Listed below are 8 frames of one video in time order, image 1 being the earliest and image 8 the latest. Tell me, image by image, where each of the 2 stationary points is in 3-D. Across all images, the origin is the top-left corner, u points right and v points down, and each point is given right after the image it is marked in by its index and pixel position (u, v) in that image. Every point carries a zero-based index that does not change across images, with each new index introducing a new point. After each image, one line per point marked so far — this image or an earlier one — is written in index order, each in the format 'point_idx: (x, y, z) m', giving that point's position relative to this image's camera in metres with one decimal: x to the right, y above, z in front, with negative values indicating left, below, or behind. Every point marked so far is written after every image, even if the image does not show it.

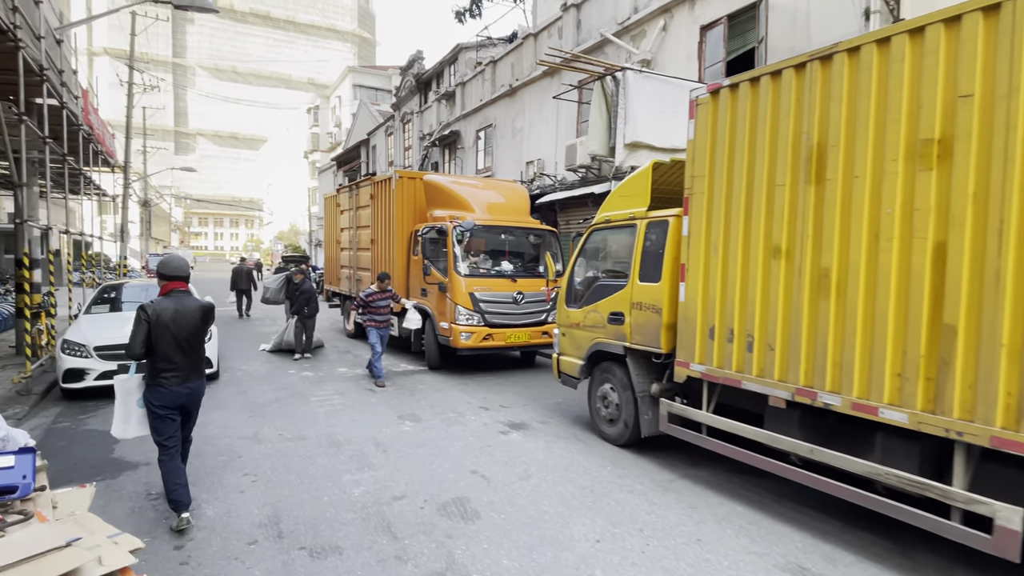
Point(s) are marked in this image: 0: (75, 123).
0: (-9.0, +3.4, +11.9) m
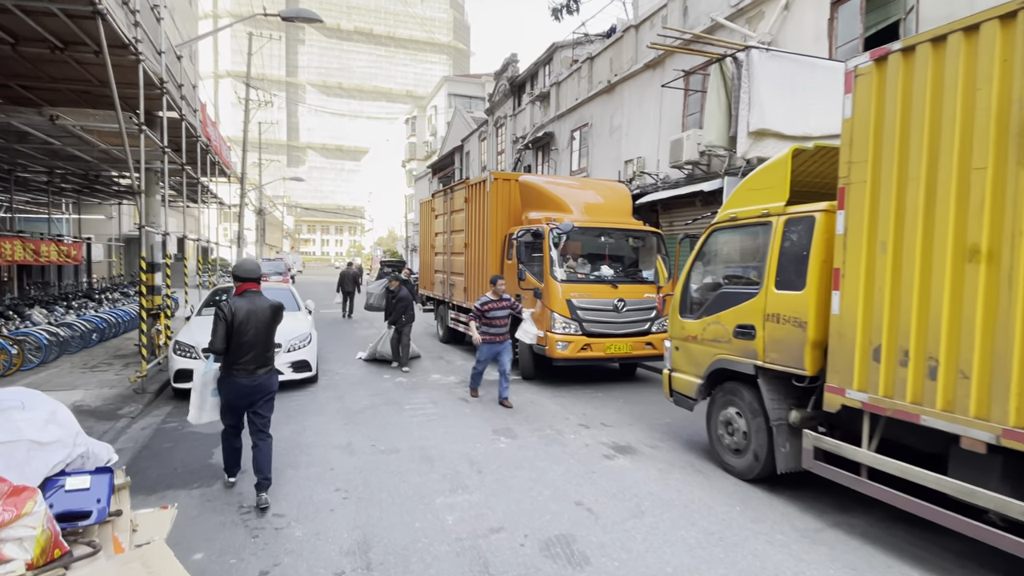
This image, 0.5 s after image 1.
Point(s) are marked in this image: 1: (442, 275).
0: (-7.0, +3.3, +12.6) m
1: (-1.6, +0.3, +13.0) m
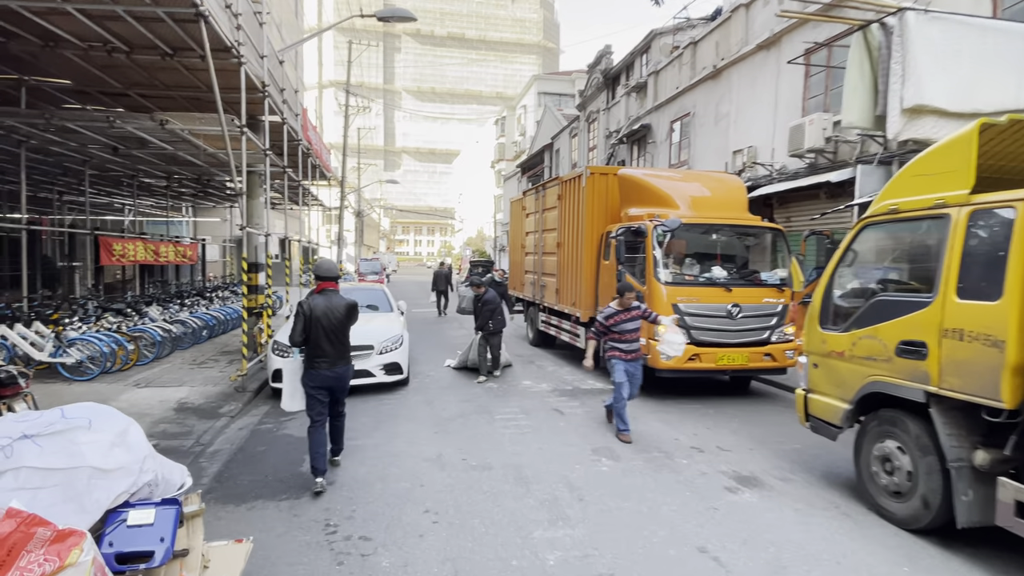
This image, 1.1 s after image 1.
0: (-4.9, +3.3, +12.9) m
1: (+0.4, +0.3, +12.5) m
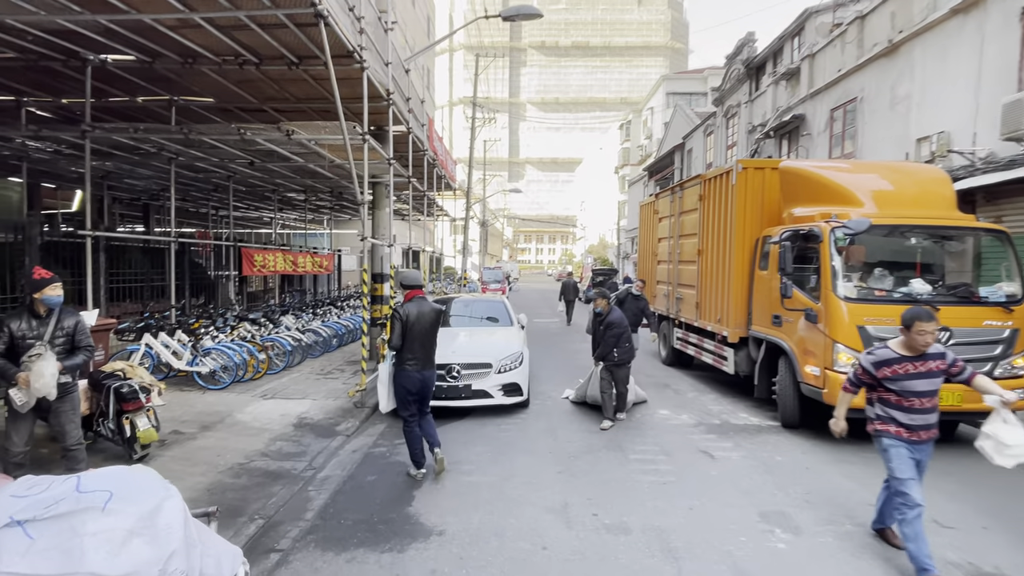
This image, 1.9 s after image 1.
0: (-2.1, +3.1, +12.8) m
1: (+3.0, 0.0, +11.2) m
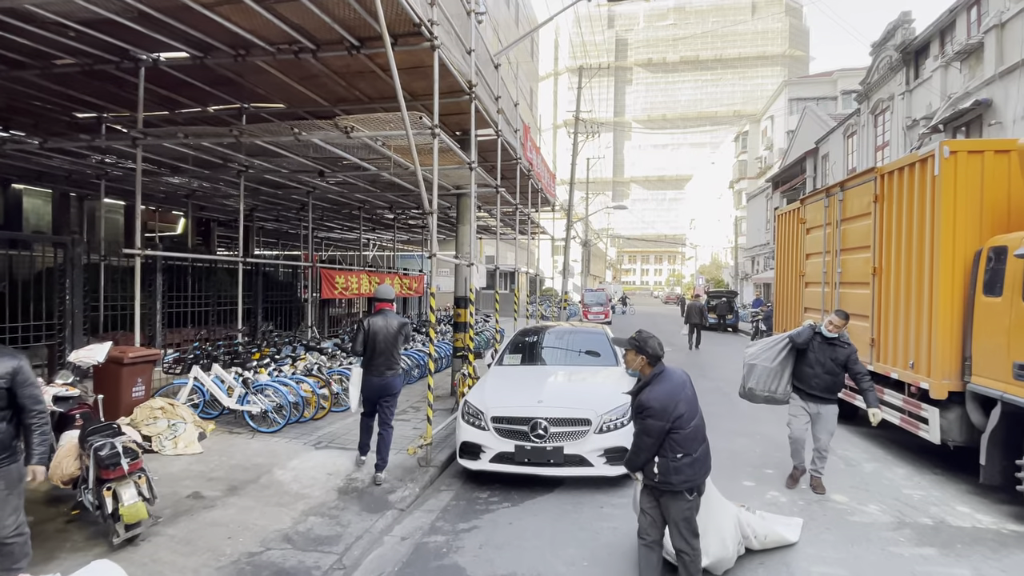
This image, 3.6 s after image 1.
0: (0.0, +2.6, +11.3) m
1: (+4.7, -0.4, +8.8) m
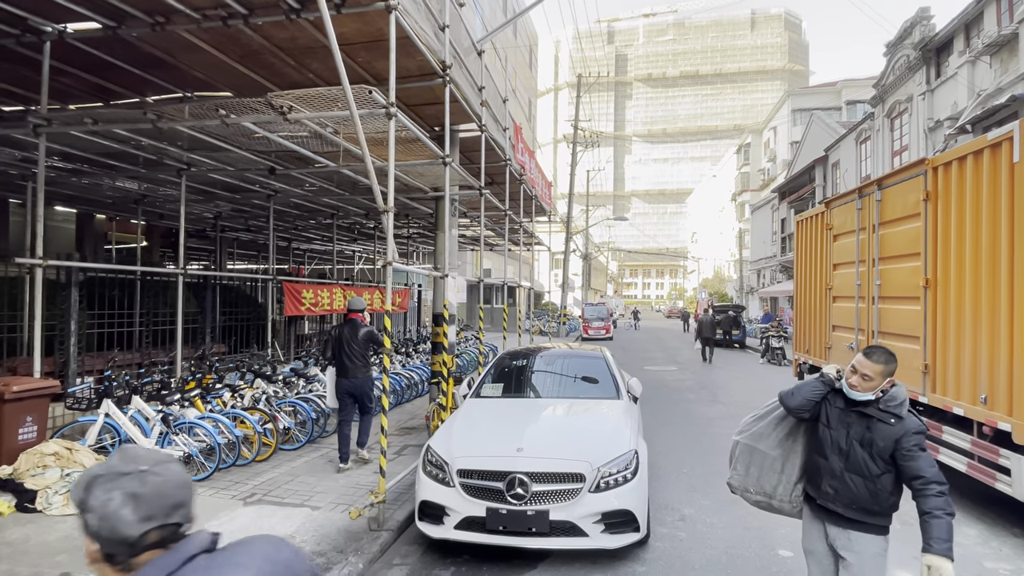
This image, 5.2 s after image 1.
0: (-0.2, +2.3, +10.2) m
1: (+4.5, -0.6, +7.6) m
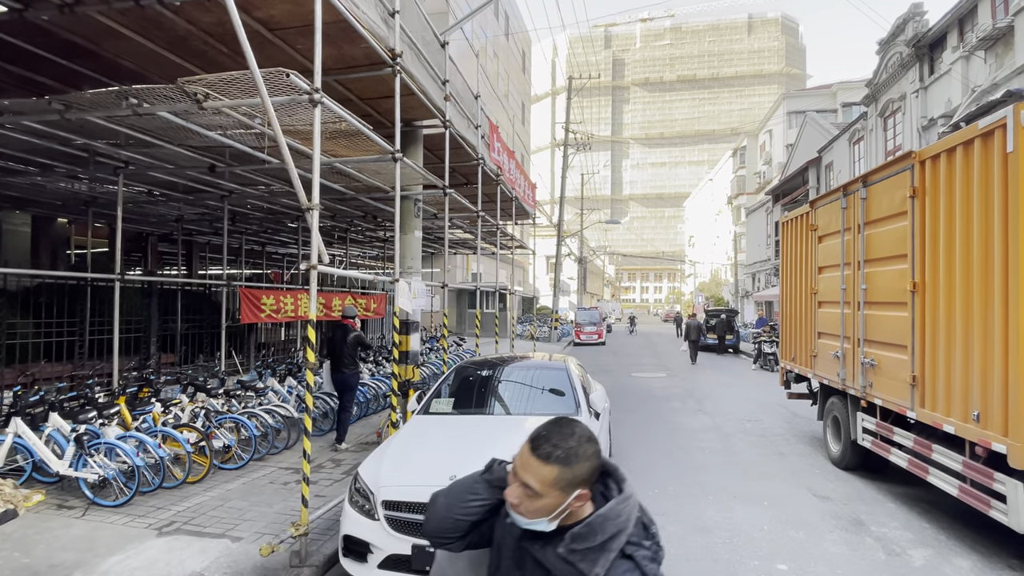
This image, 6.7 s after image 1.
0: (-0.7, +2.2, +9.7) m
1: (+4.0, -0.7, +7.1) m
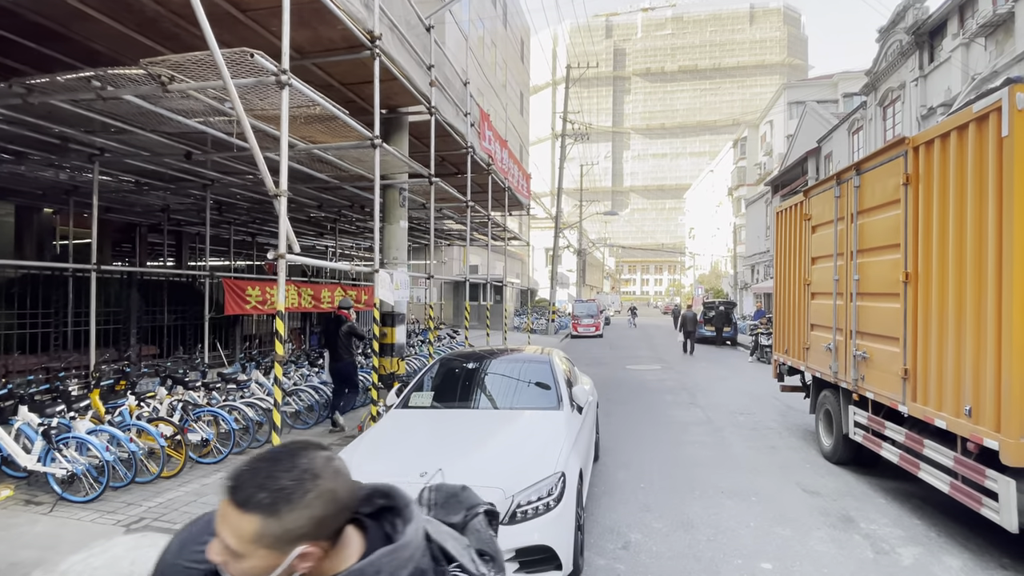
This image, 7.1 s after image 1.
0: (-0.9, +2.4, +9.5) m
1: (+3.8, -0.6, +6.9) m
